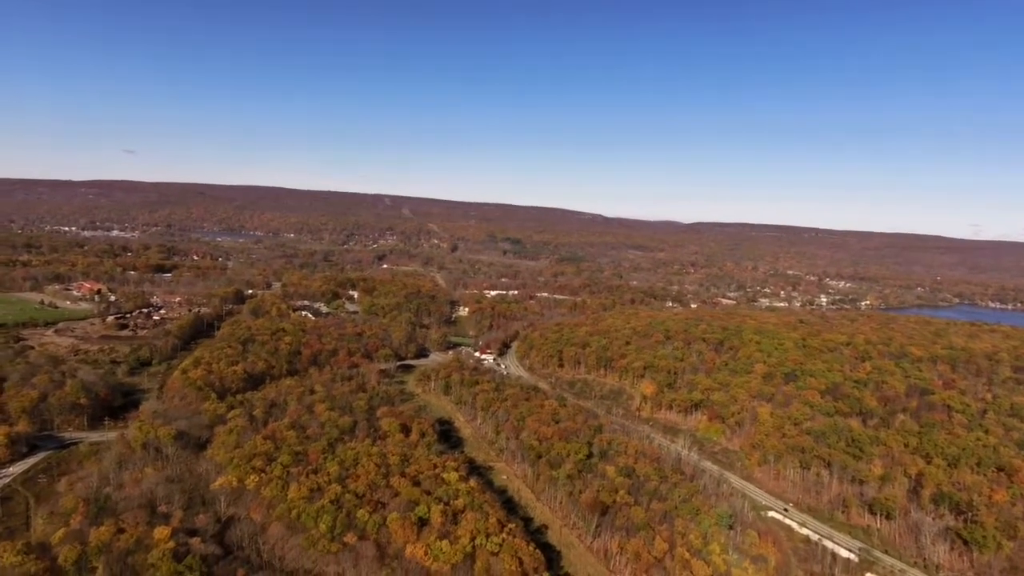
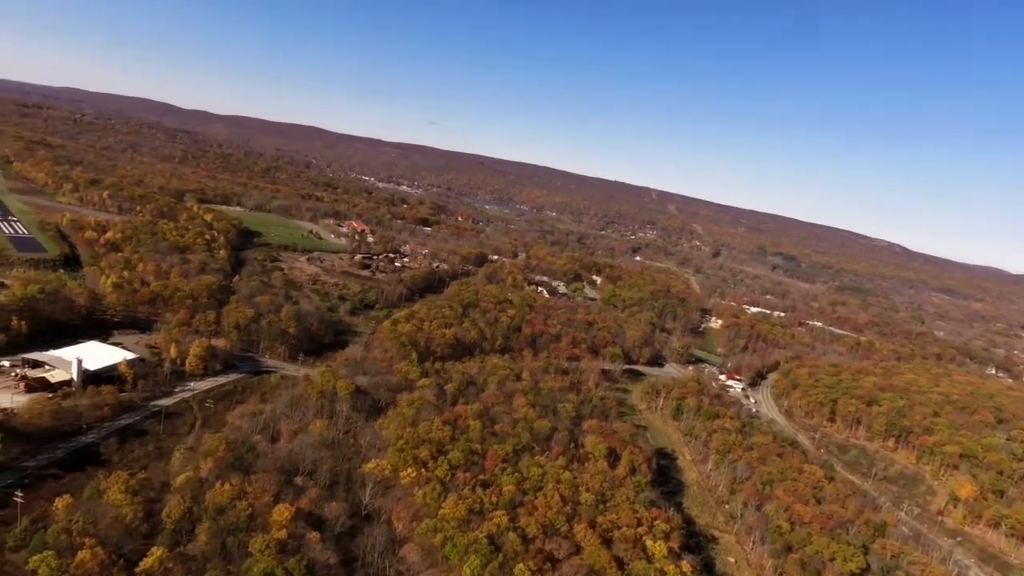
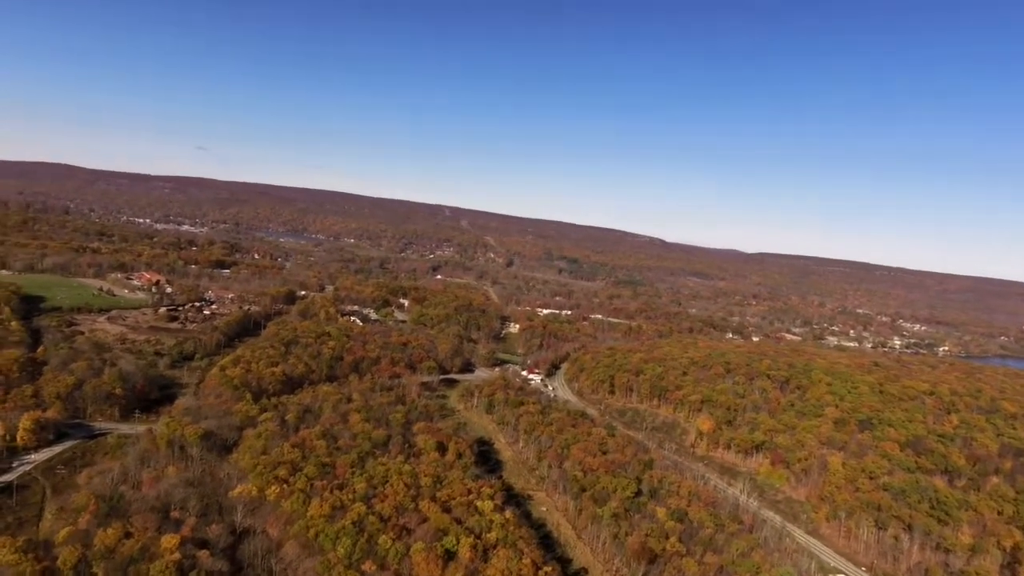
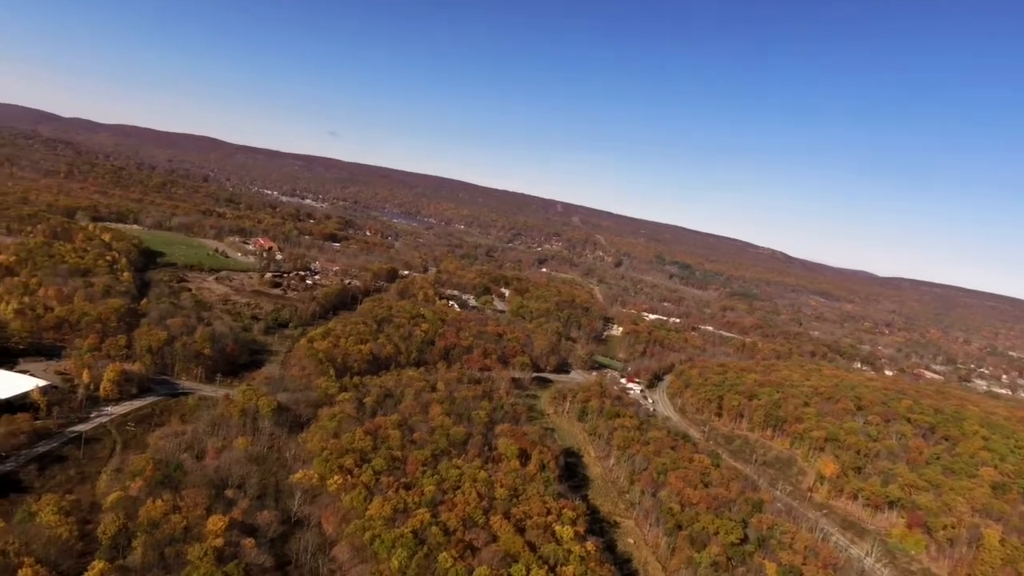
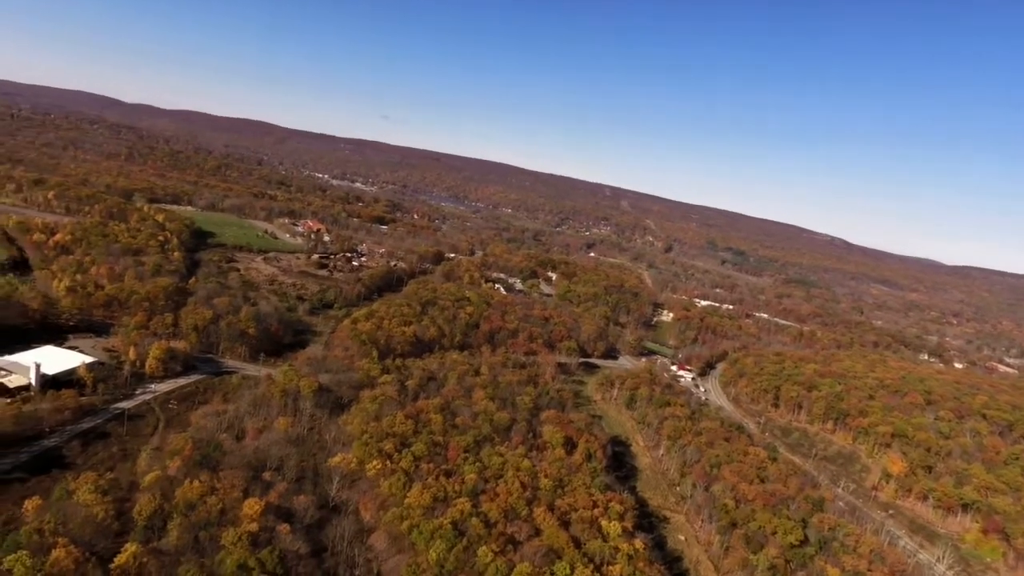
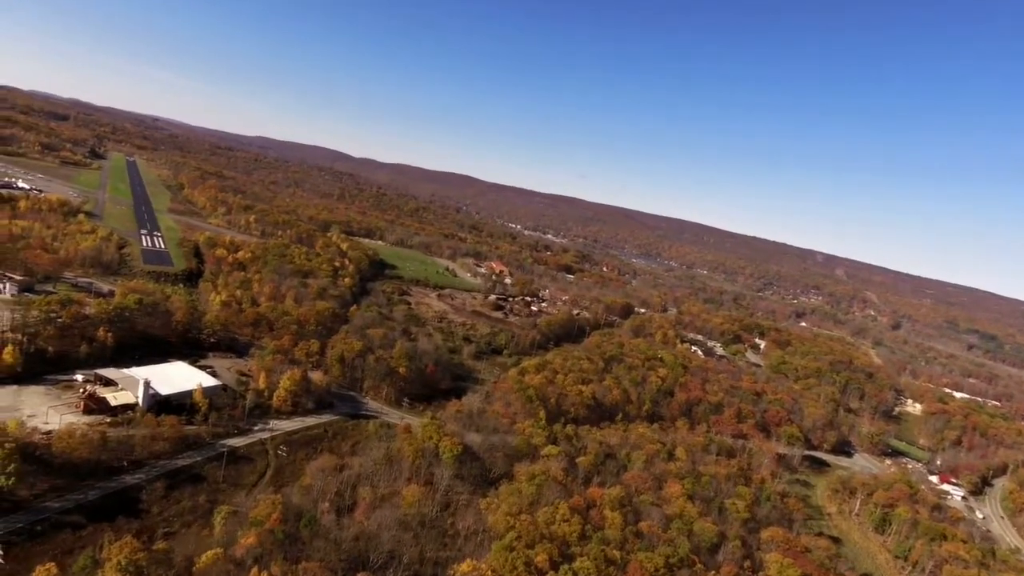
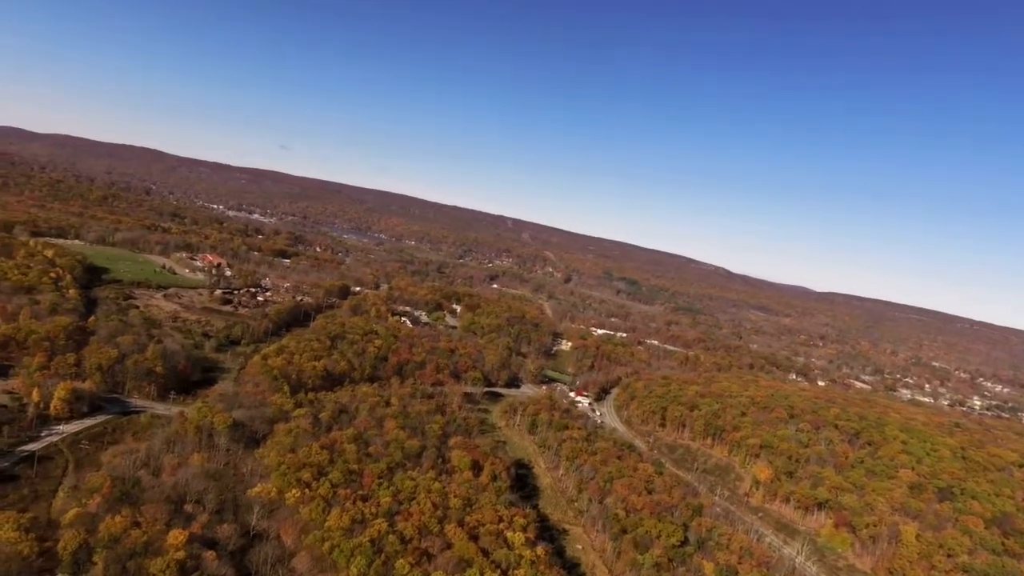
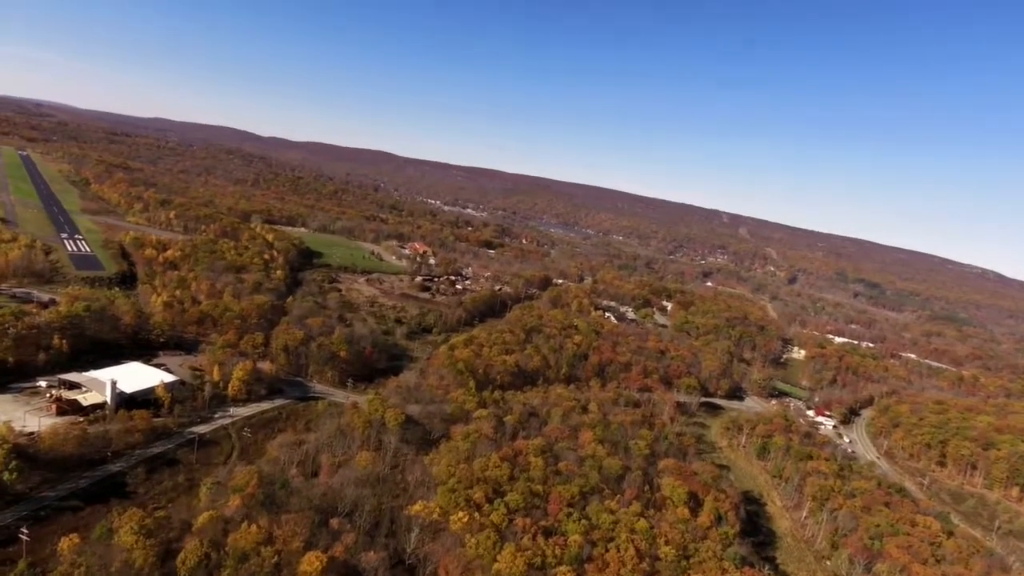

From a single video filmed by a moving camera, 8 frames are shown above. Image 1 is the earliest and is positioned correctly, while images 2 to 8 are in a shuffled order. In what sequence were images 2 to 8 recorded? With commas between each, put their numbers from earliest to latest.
3, 7, 4, 5, 2, 8, 6
